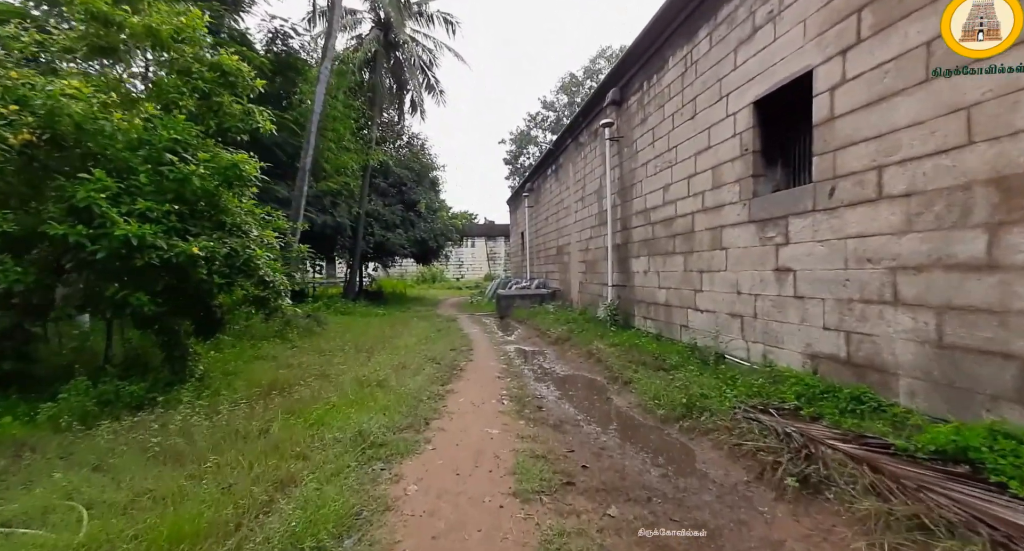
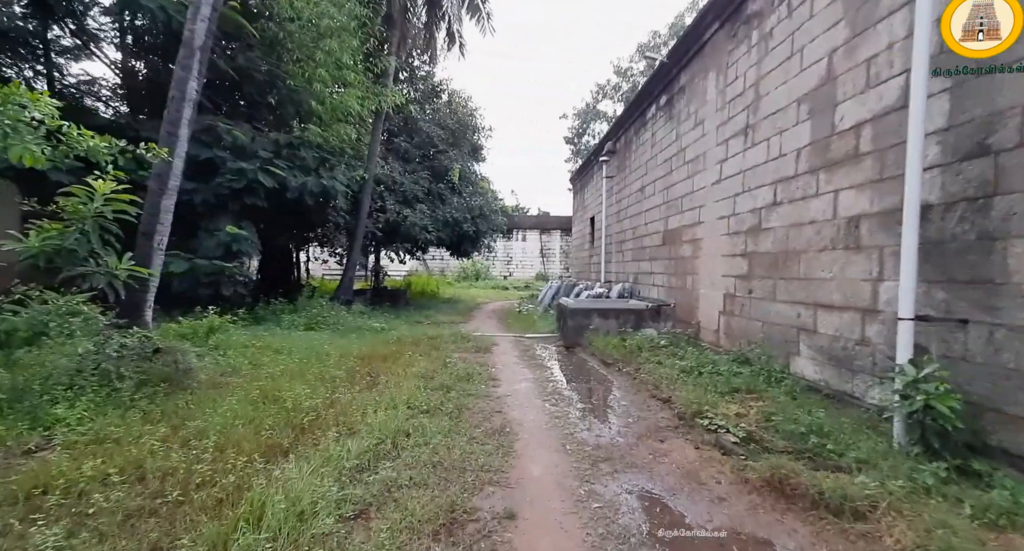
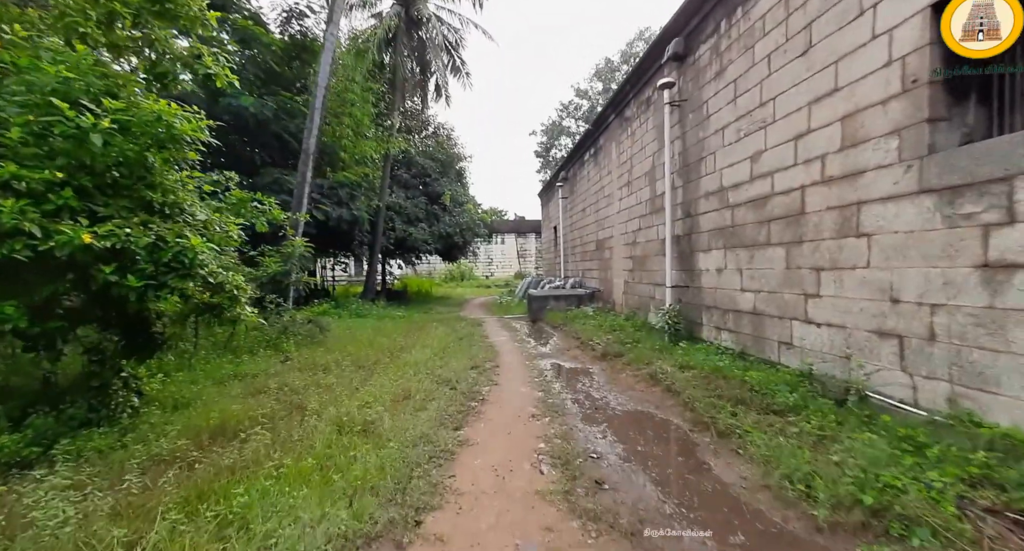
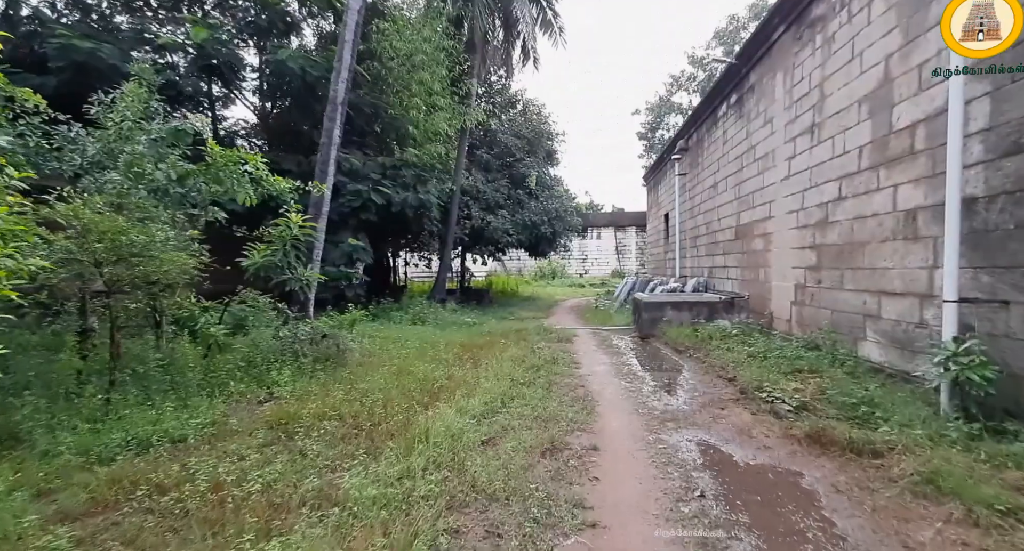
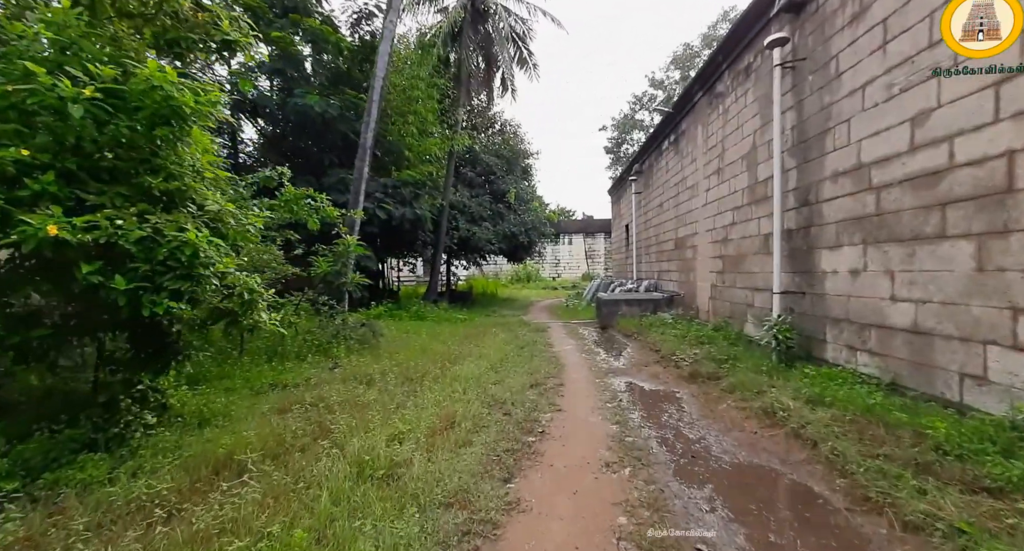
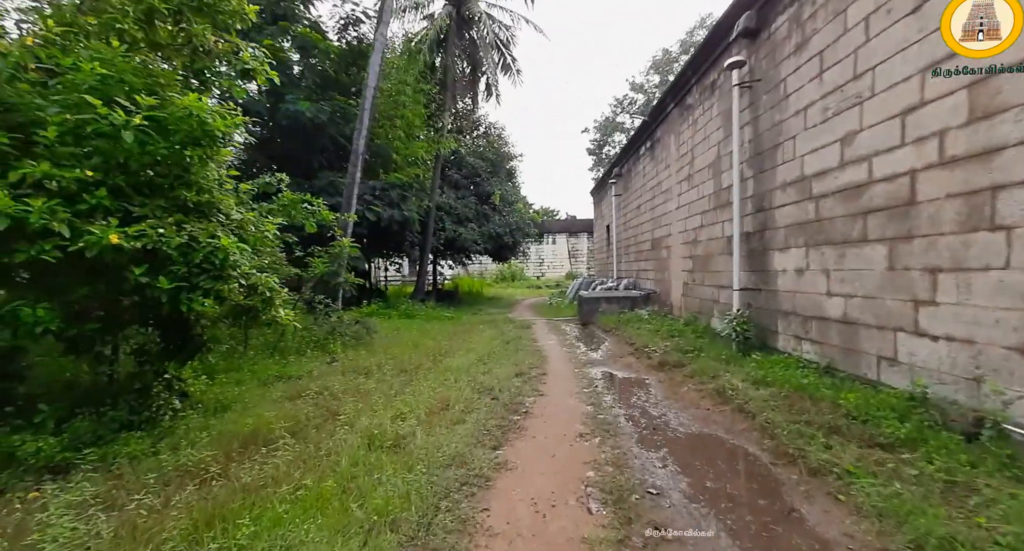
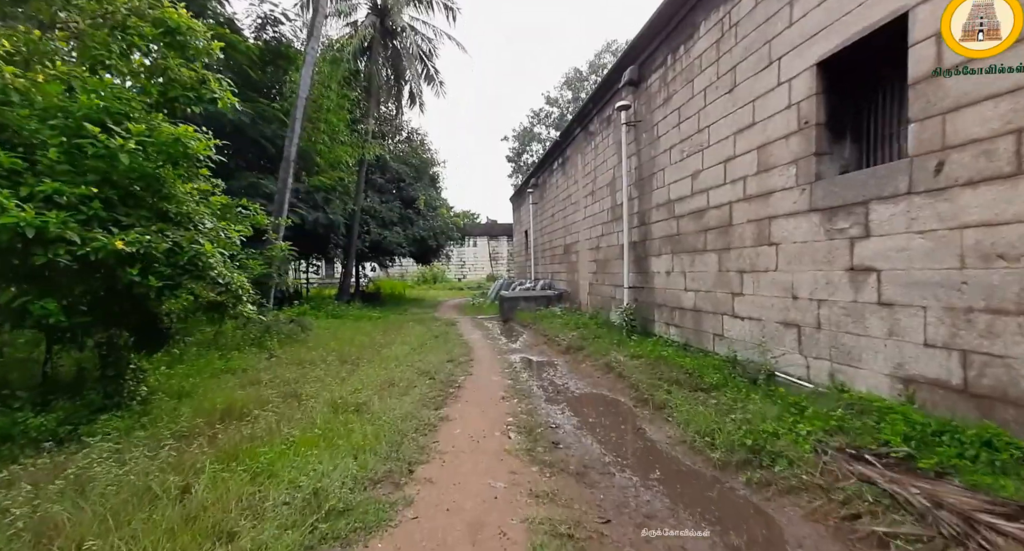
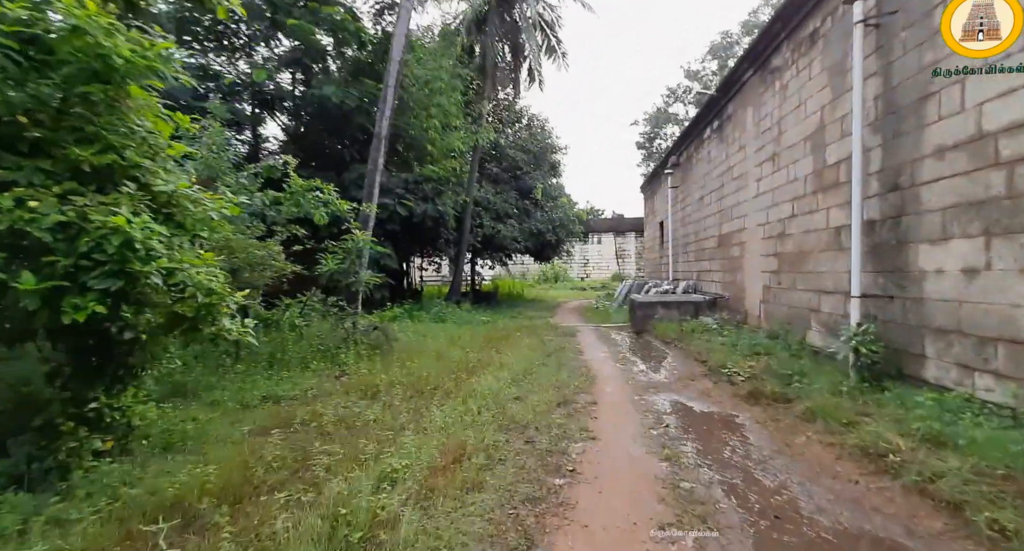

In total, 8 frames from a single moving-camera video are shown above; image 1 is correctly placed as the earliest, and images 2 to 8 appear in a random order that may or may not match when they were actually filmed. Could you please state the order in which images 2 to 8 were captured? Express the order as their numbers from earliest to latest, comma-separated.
7, 3, 6, 5, 8, 4, 2
